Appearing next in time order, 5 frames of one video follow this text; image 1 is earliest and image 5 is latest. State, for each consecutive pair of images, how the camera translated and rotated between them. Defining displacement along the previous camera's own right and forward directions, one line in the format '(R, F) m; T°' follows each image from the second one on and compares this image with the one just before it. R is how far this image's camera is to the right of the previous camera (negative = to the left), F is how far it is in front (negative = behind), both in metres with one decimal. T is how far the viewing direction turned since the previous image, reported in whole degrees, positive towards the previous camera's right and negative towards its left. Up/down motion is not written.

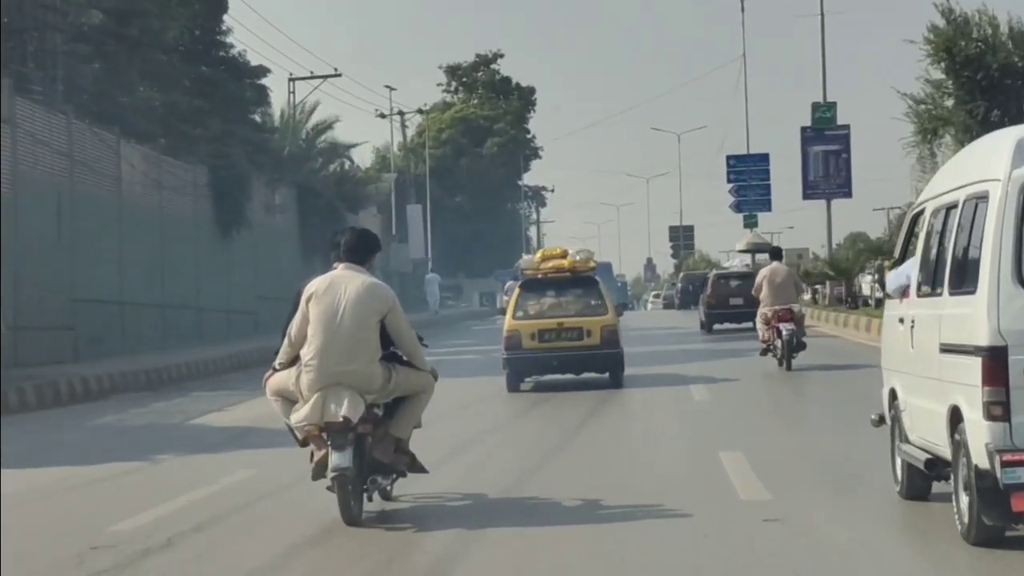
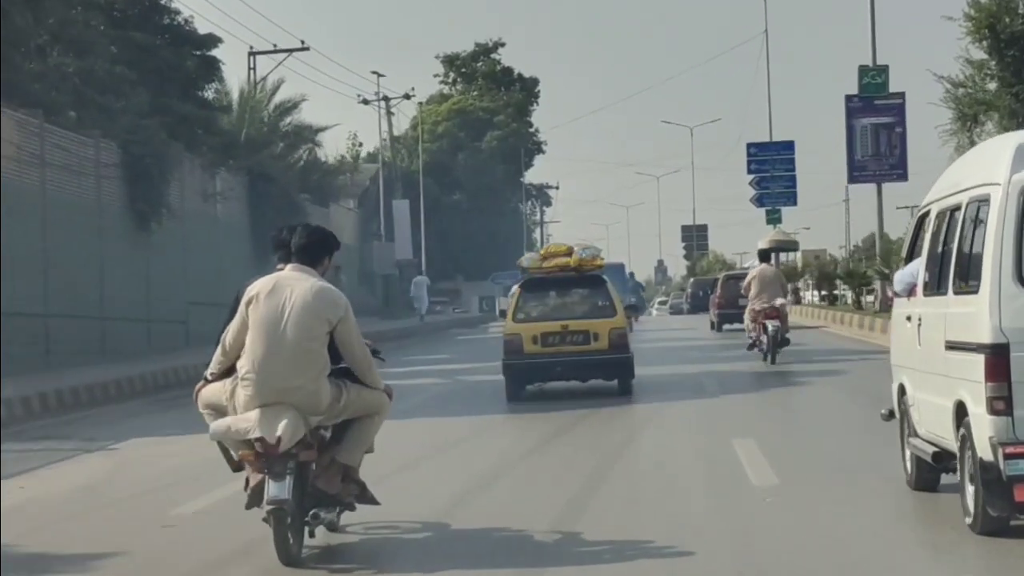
(+0.1, +1.8) m; 0°
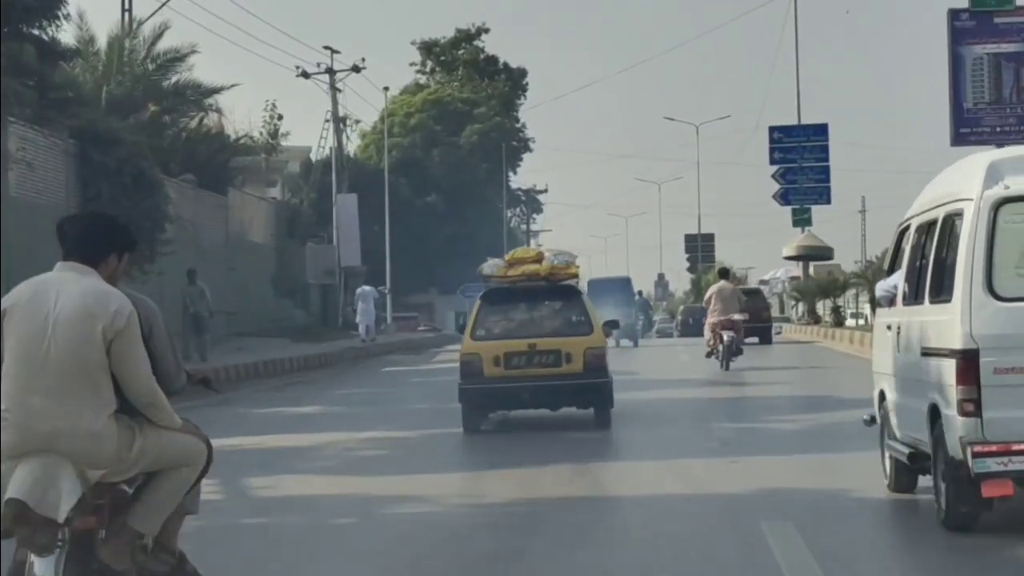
(+0.3, +3.0) m; 0°
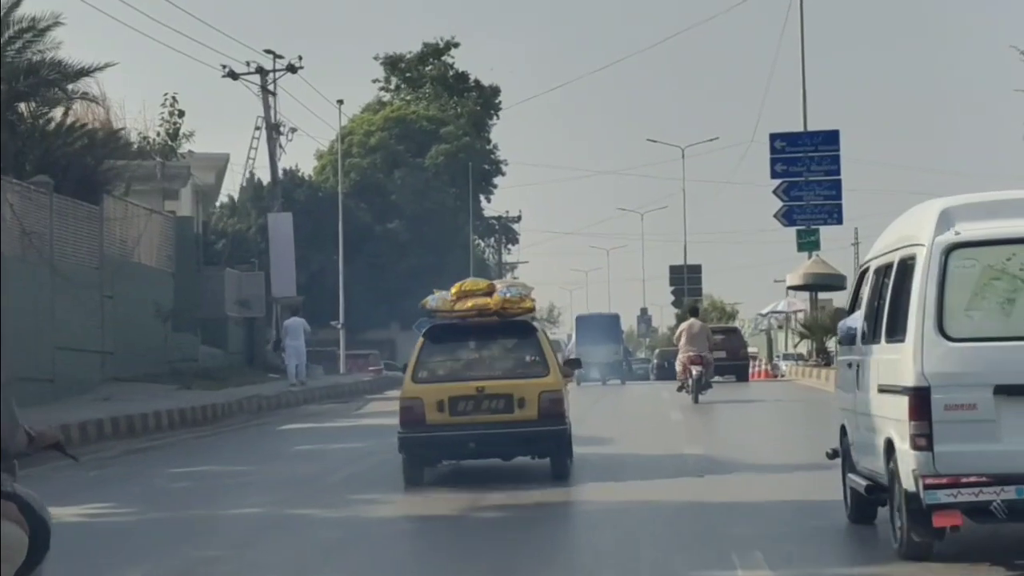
(+0.2, +1.9) m; +1°
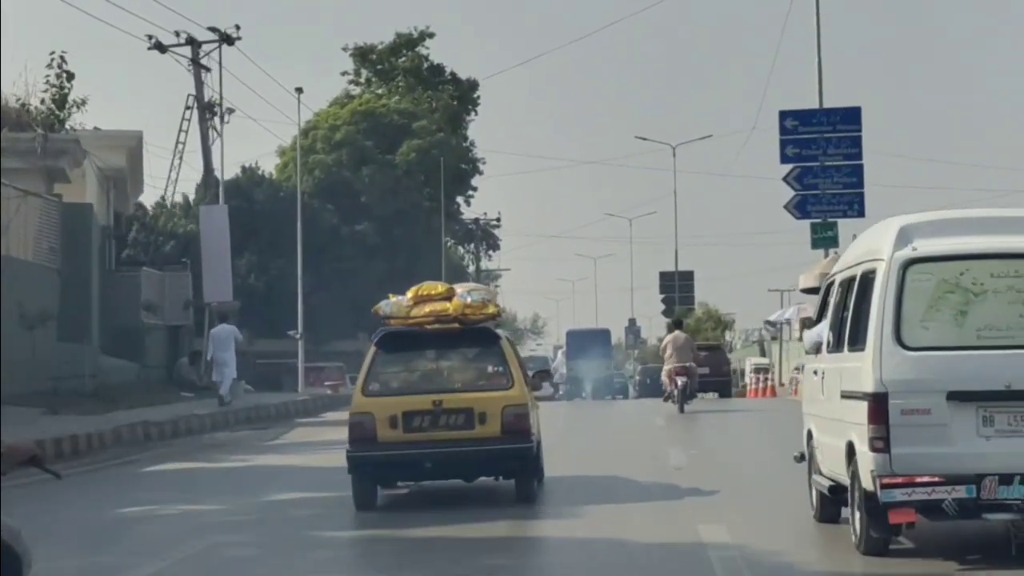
(+0.1, +1.6) m; 0°
